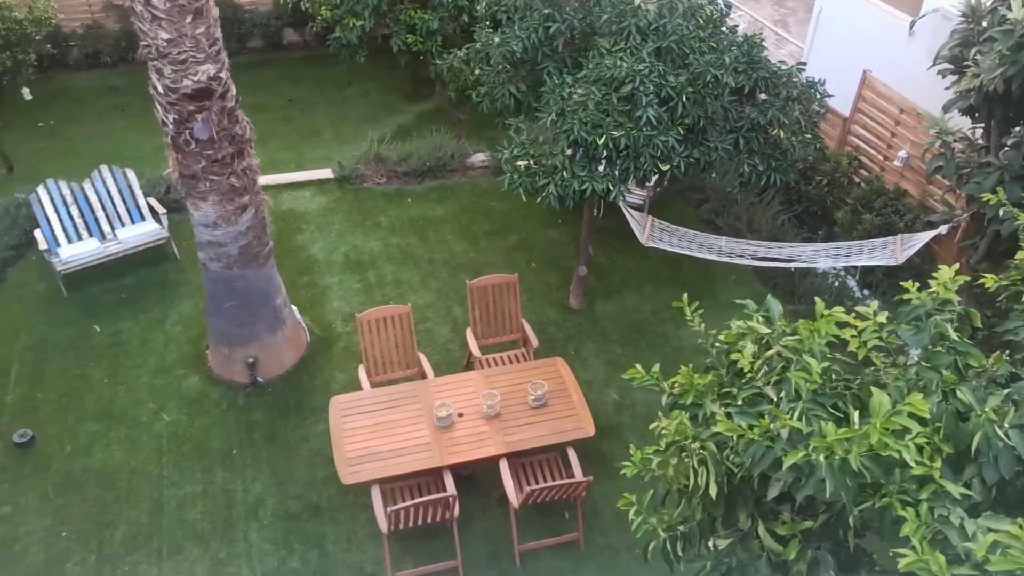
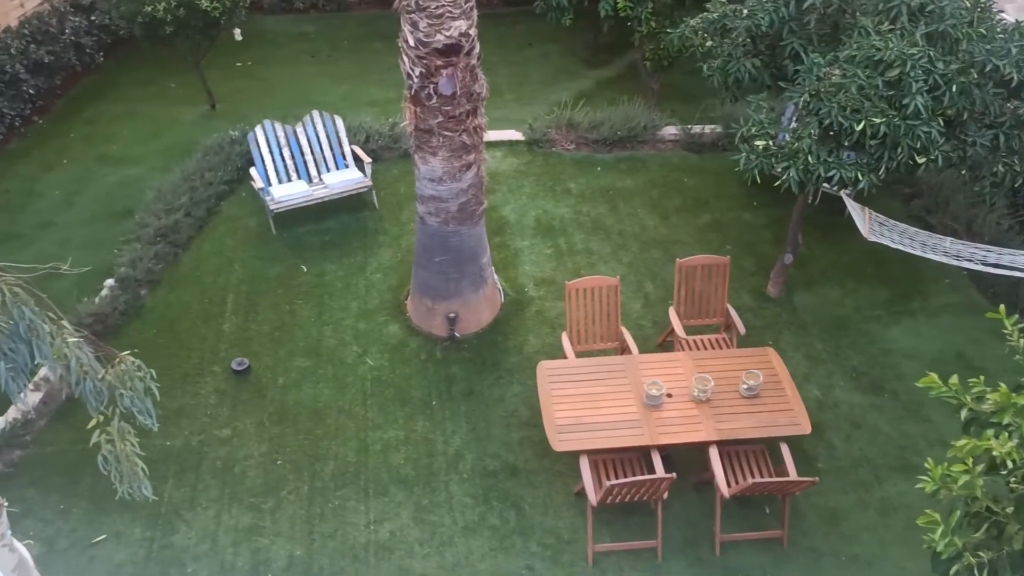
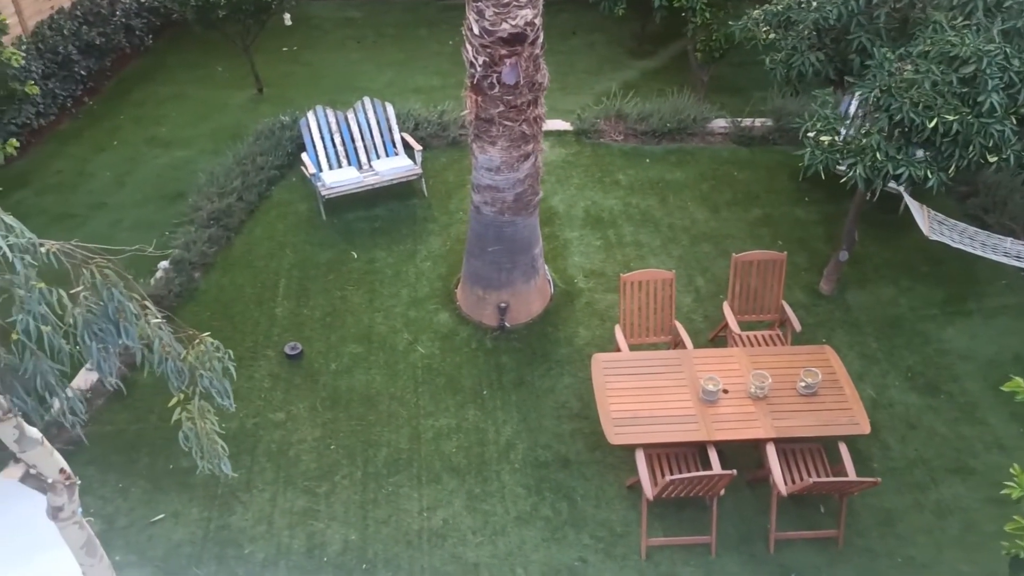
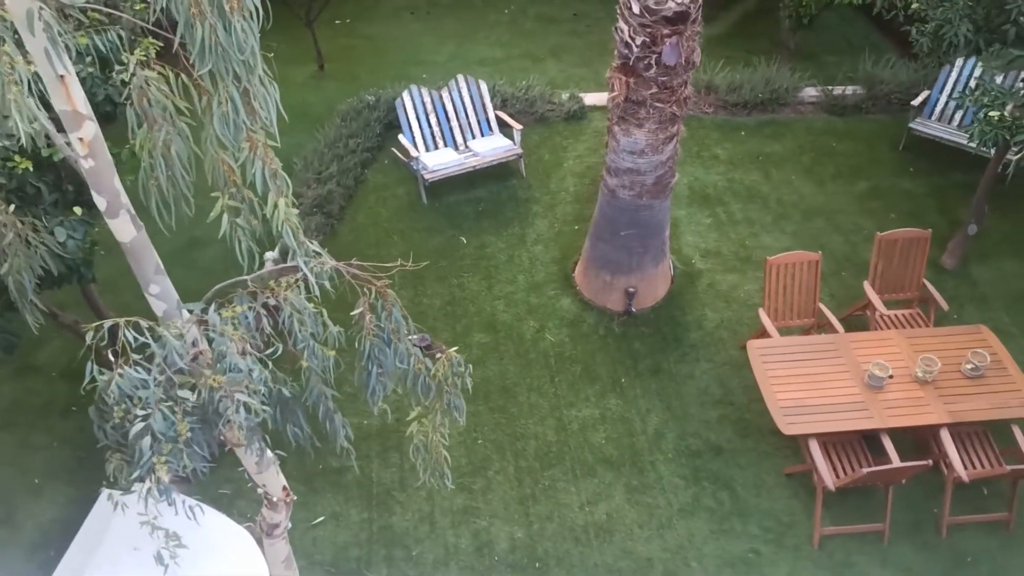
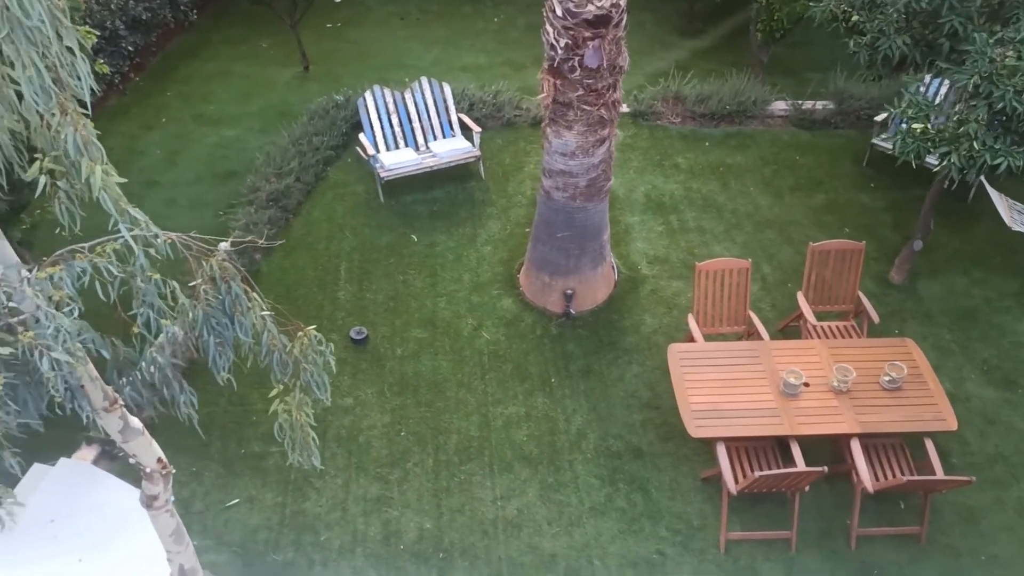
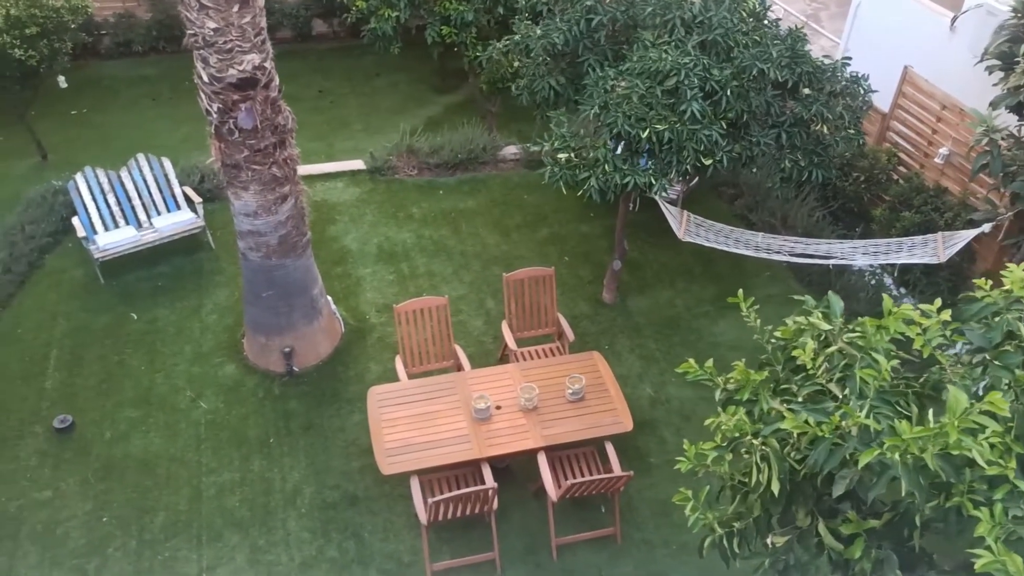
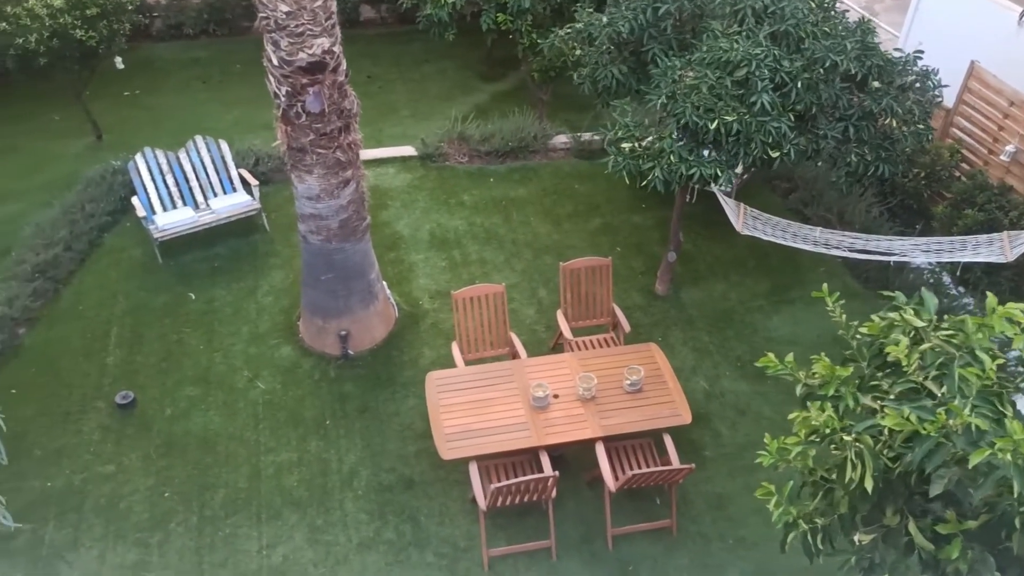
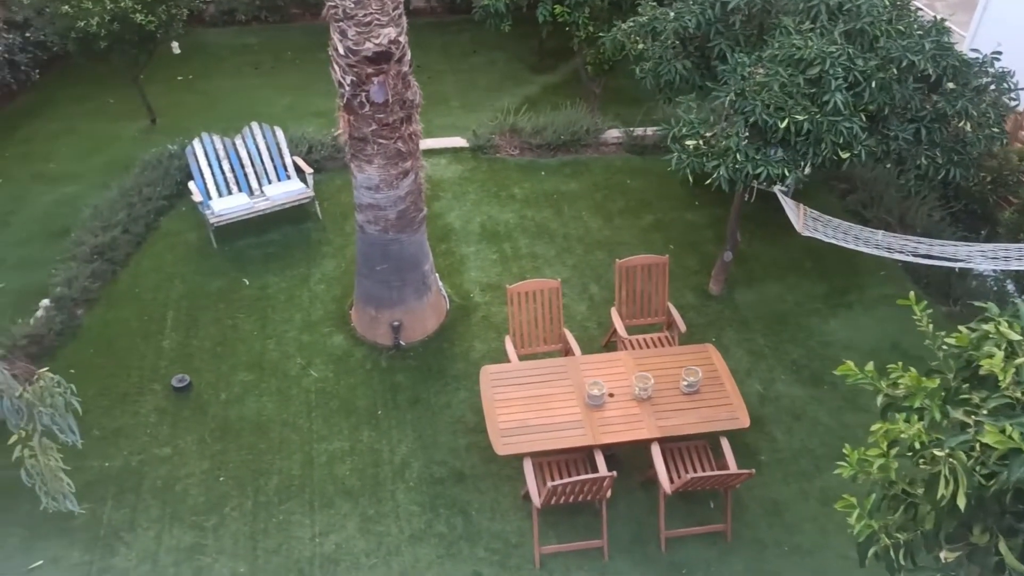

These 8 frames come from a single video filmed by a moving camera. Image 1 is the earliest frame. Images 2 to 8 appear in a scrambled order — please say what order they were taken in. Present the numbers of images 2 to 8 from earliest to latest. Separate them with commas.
6, 7, 8, 2, 3, 5, 4
